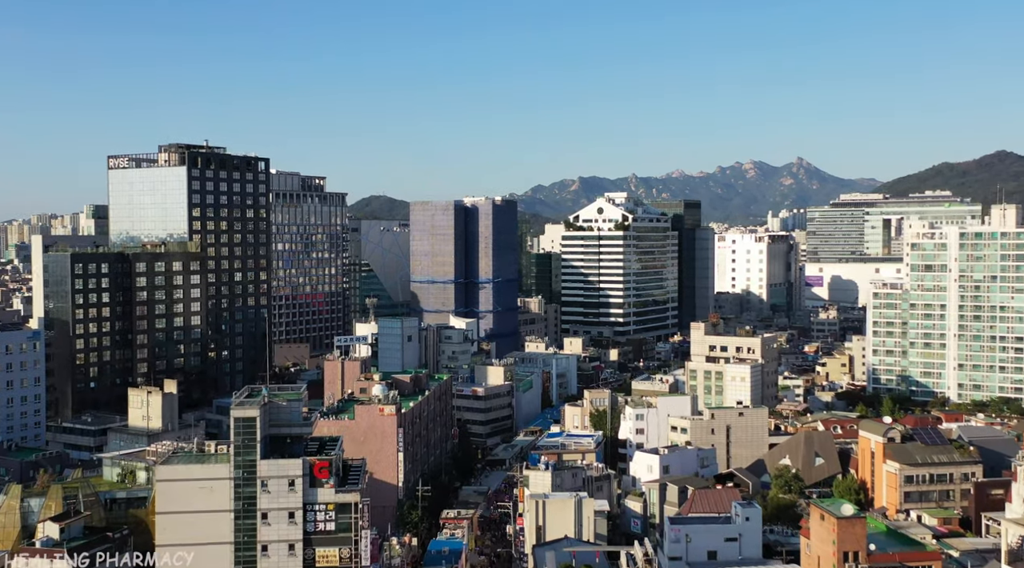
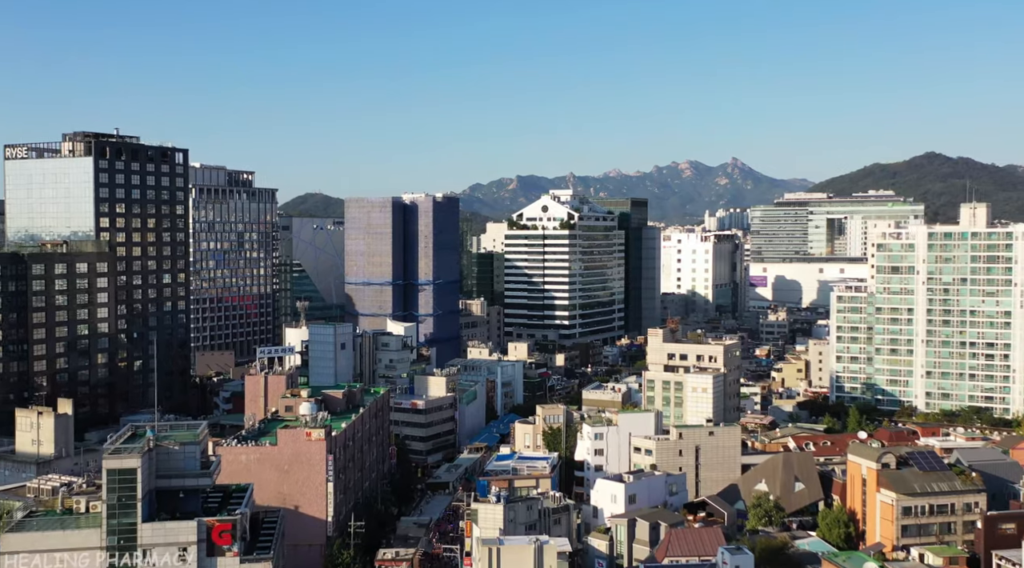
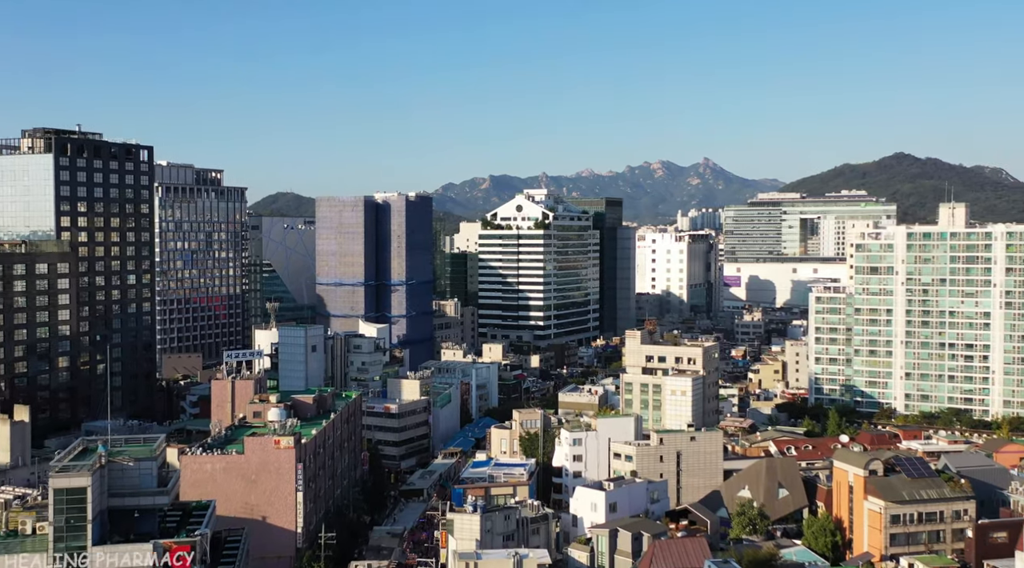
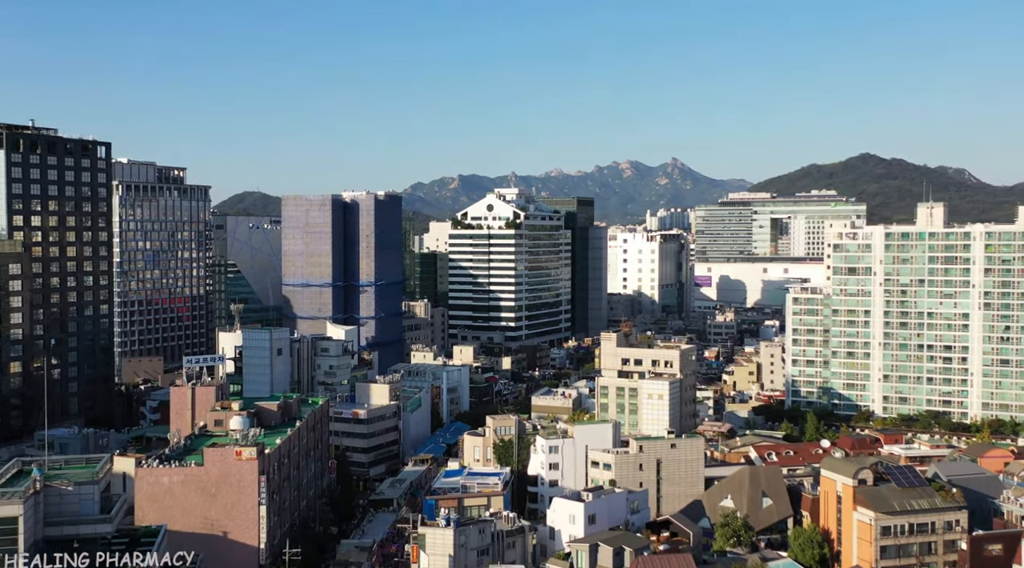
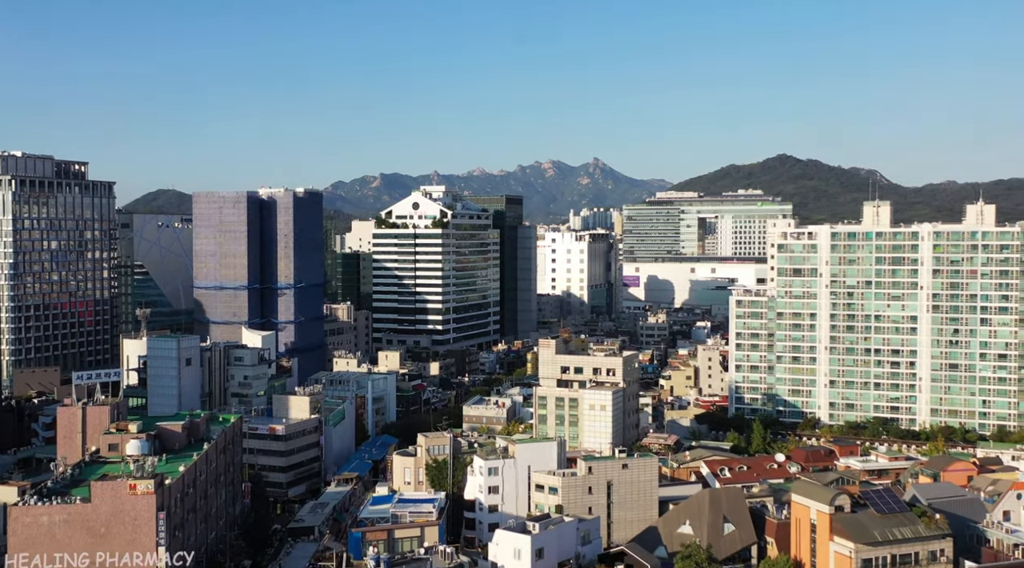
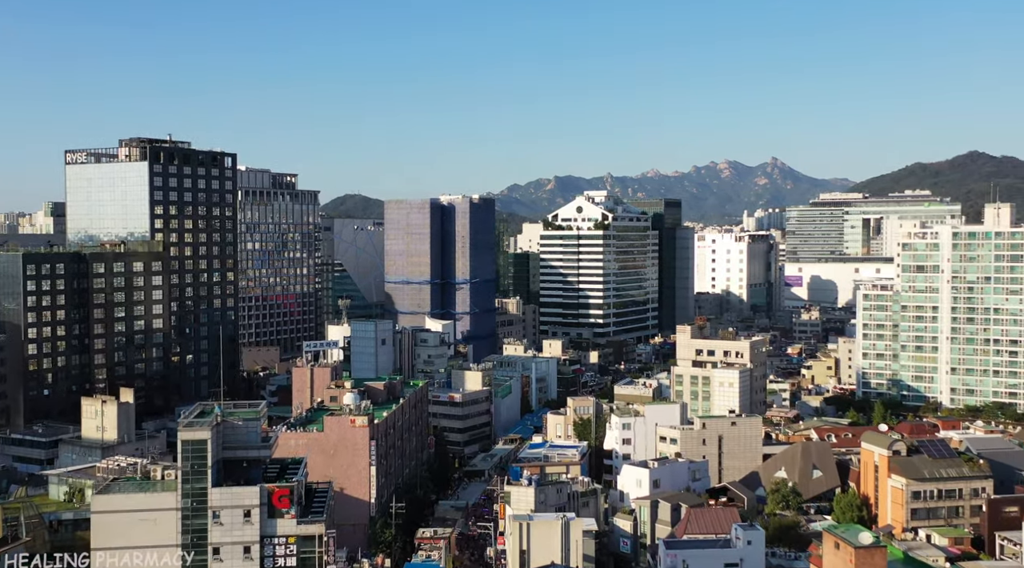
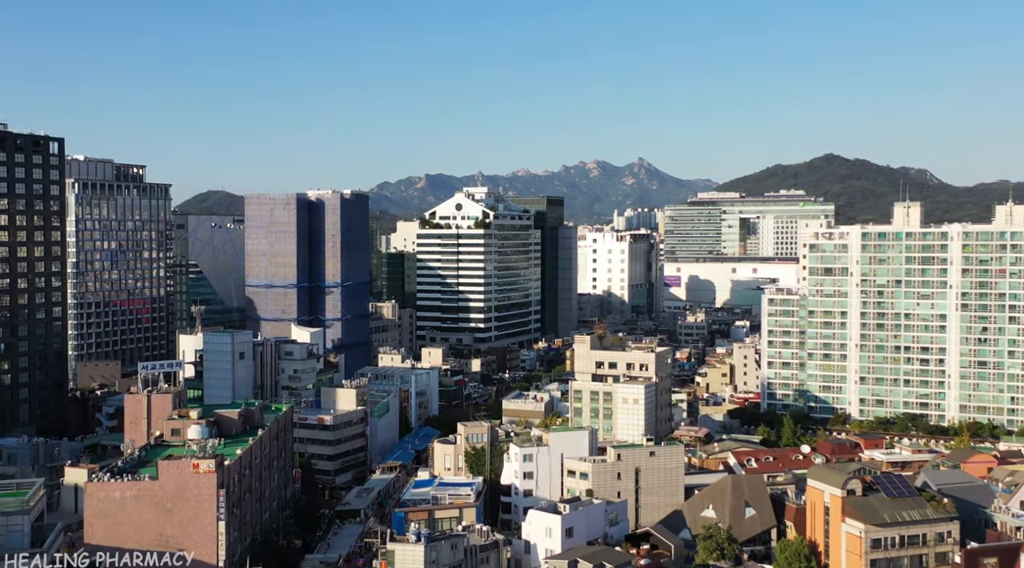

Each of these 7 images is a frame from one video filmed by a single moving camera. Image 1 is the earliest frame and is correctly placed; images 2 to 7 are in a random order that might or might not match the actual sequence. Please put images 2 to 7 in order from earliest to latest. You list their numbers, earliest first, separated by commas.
6, 2, 3, 4, 7, 5
